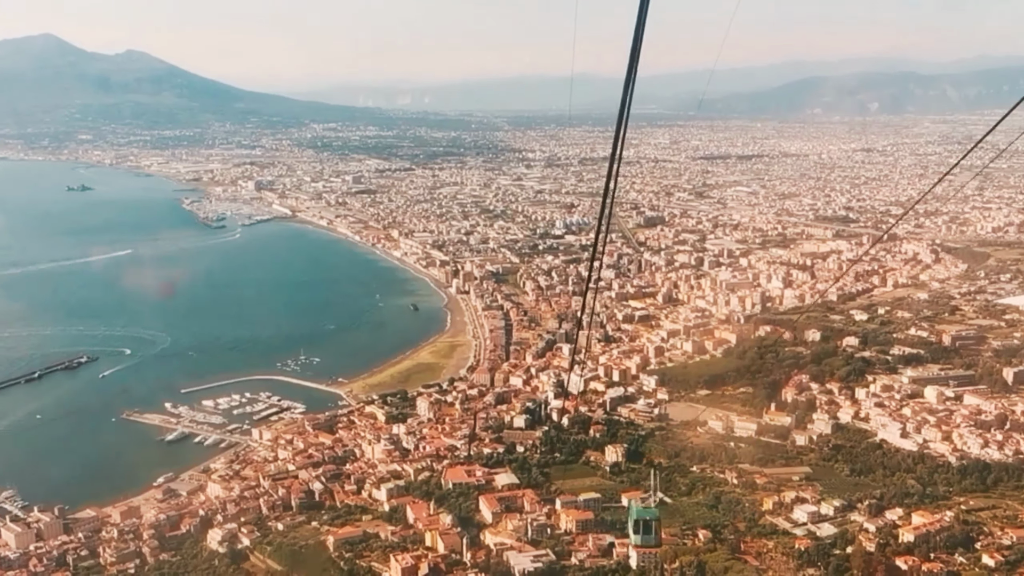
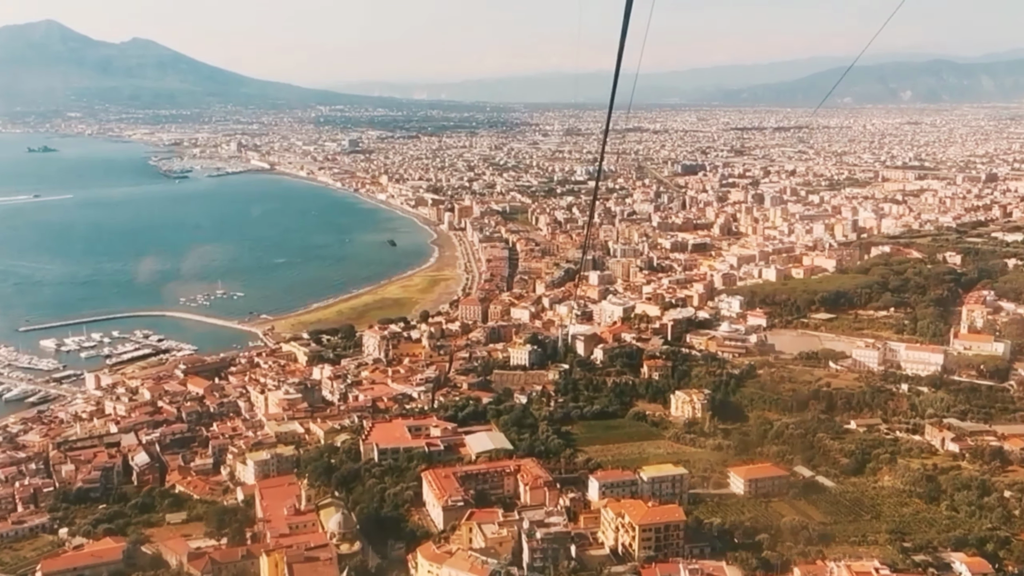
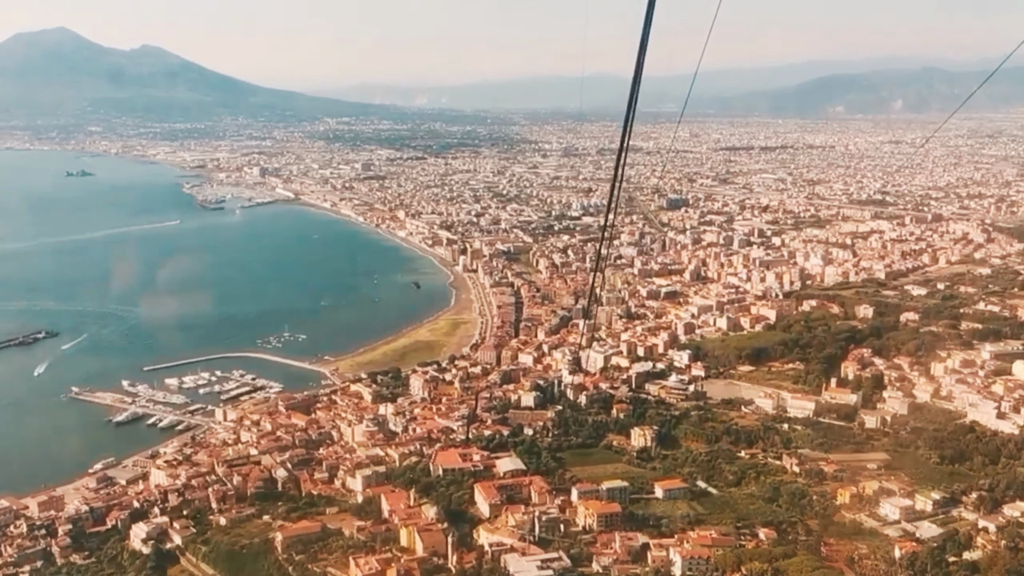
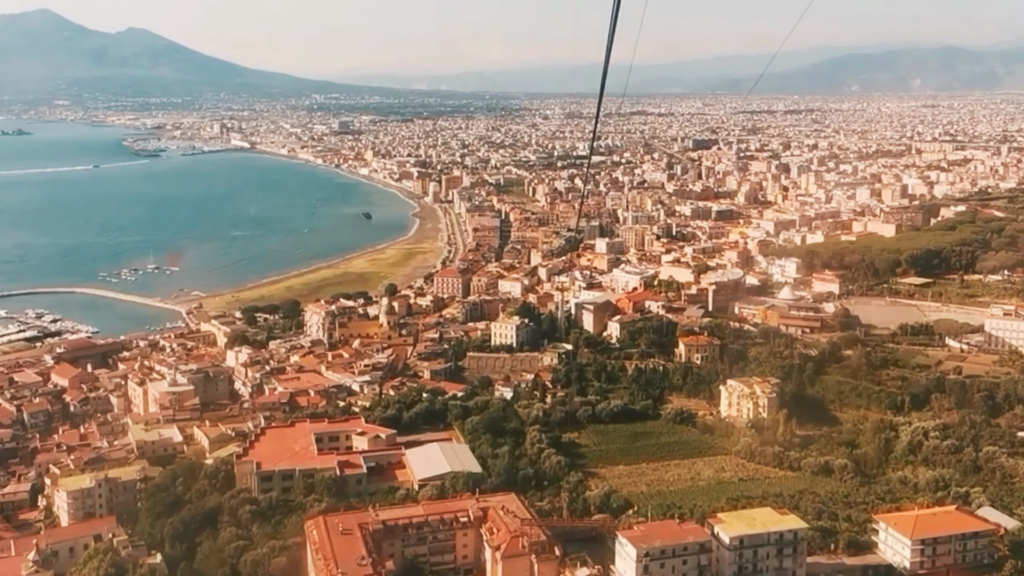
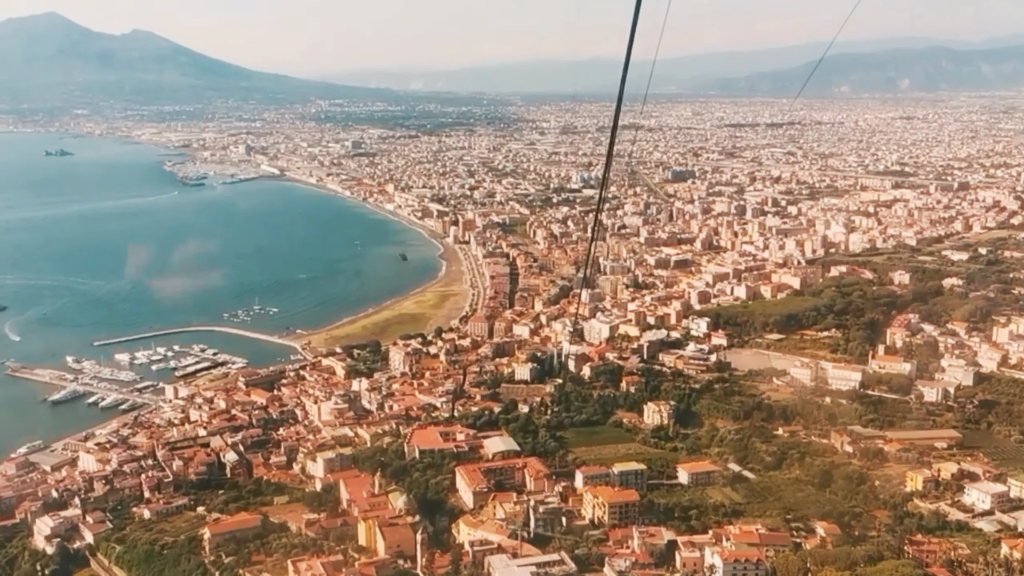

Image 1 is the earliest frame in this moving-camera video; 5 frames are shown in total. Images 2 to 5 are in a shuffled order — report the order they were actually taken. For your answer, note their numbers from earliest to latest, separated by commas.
3, 5, 2, 4
